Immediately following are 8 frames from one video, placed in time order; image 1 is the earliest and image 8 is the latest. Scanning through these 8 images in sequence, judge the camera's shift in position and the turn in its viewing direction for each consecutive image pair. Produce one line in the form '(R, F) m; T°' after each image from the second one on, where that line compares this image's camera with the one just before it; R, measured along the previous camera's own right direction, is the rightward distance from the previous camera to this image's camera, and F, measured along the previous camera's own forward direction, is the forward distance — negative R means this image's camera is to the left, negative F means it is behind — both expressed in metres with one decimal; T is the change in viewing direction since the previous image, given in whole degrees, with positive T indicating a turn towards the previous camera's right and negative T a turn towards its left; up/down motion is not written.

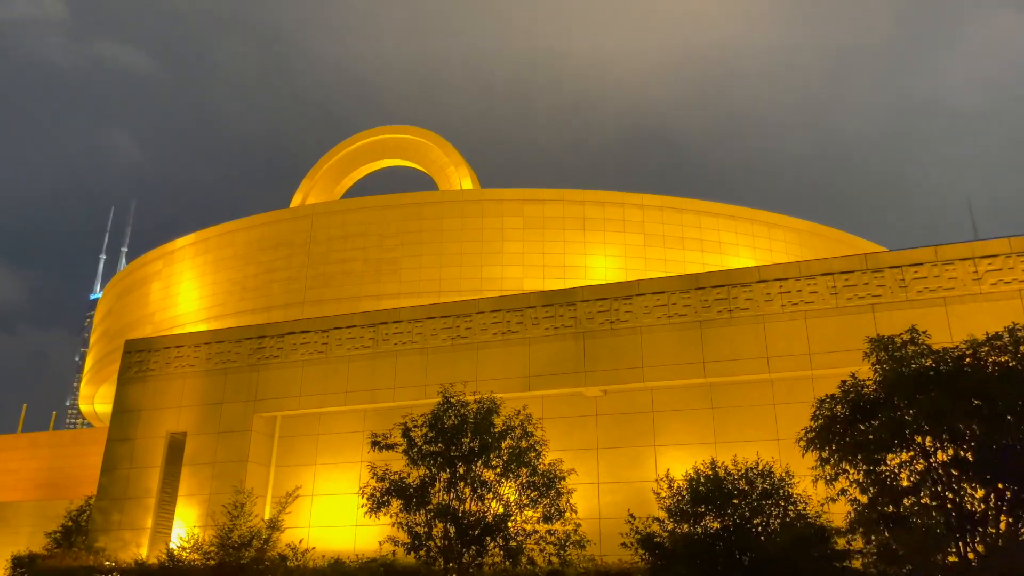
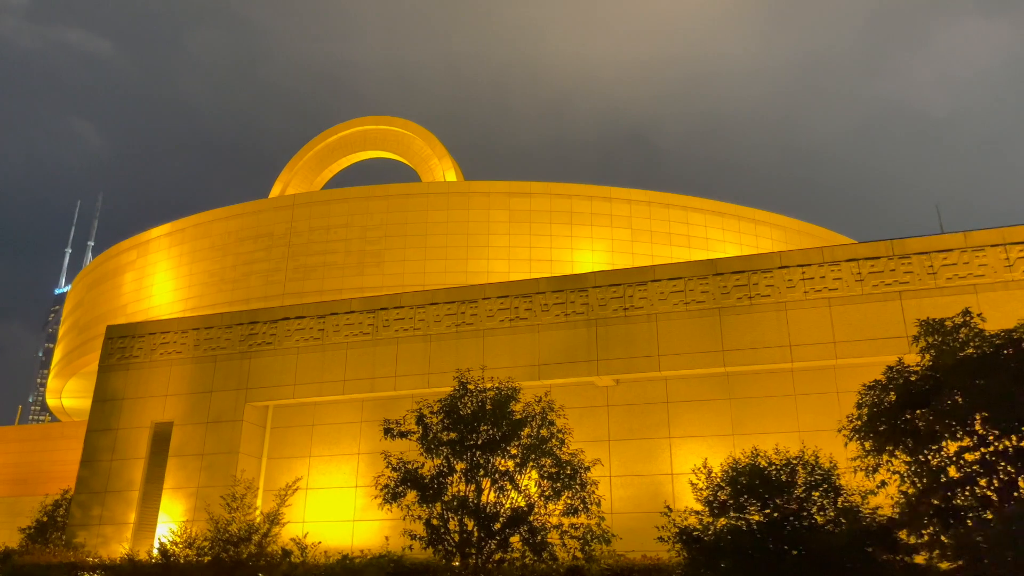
(-0.9, +0.9) m; +2°
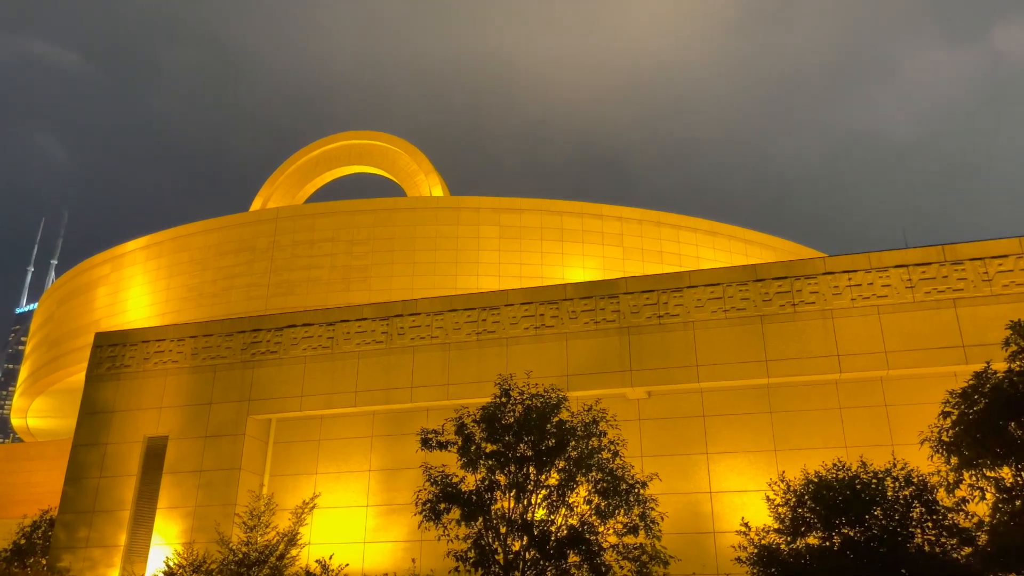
(-1.3, +1.1) m; +2°
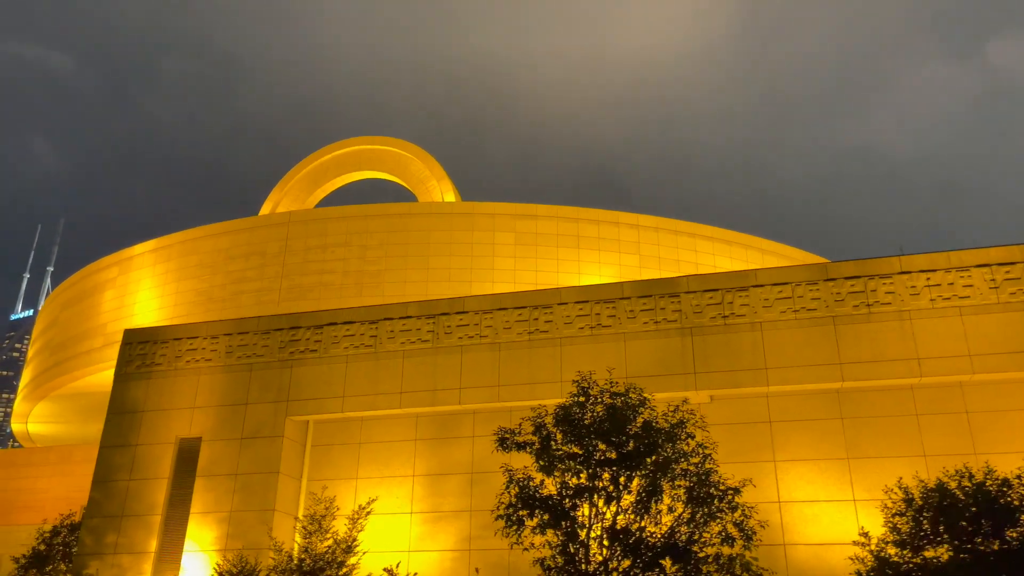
(-1.4, +0.9) m; 0°
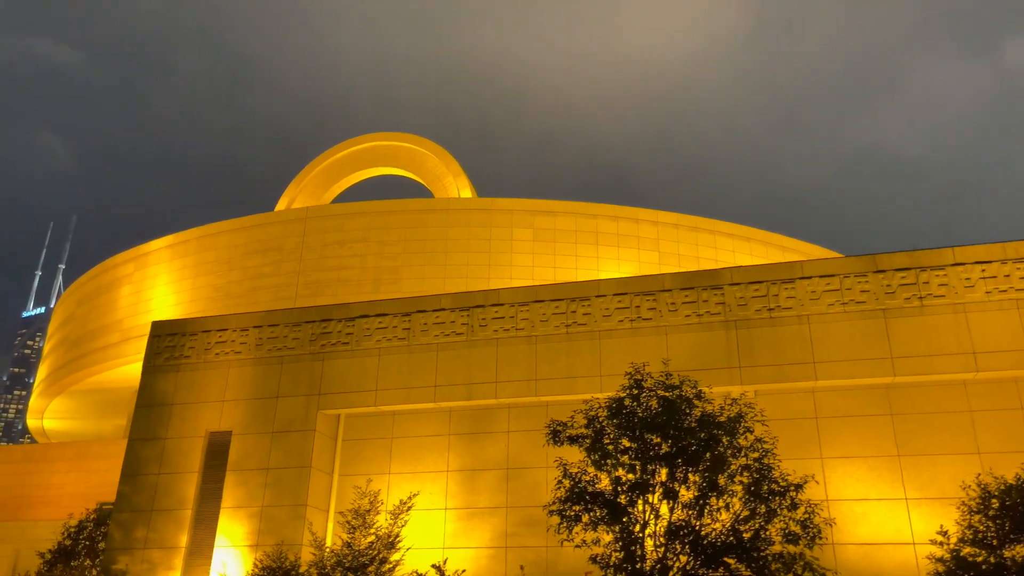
(-0.7, +0.4) m; -1°
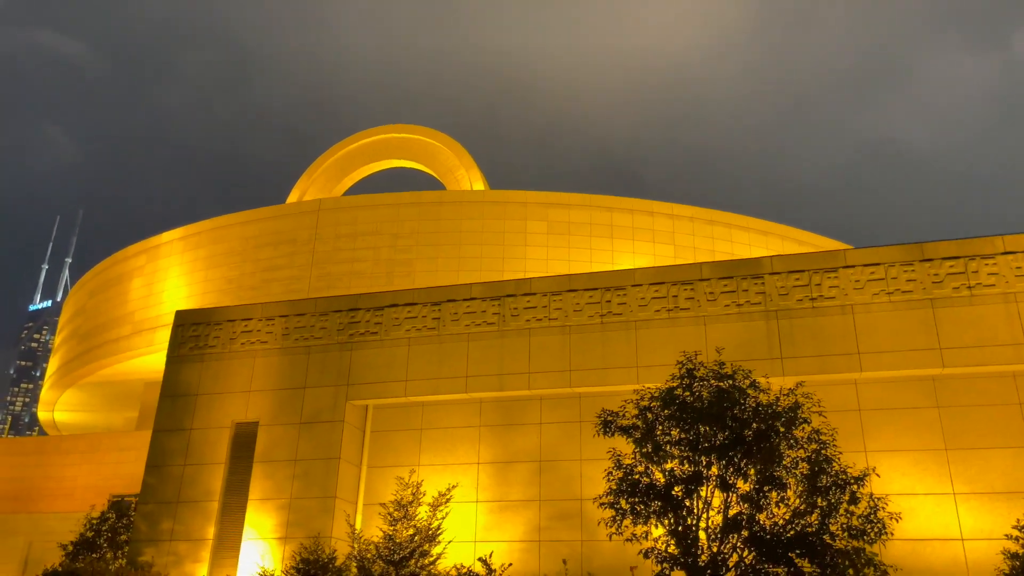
(-0.6, +0.4) m; 0°
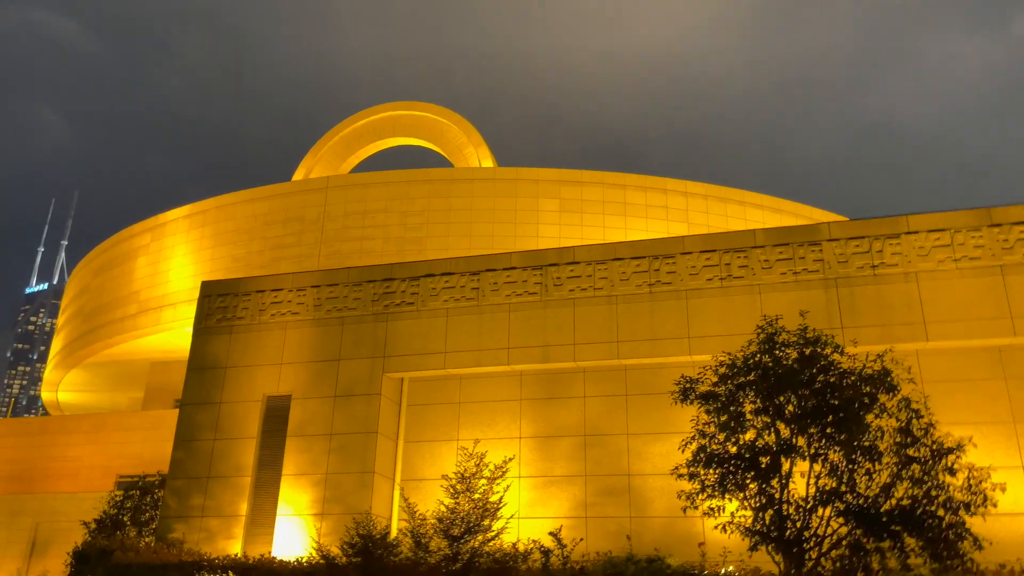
(-1.0, +0.7) m; 0°
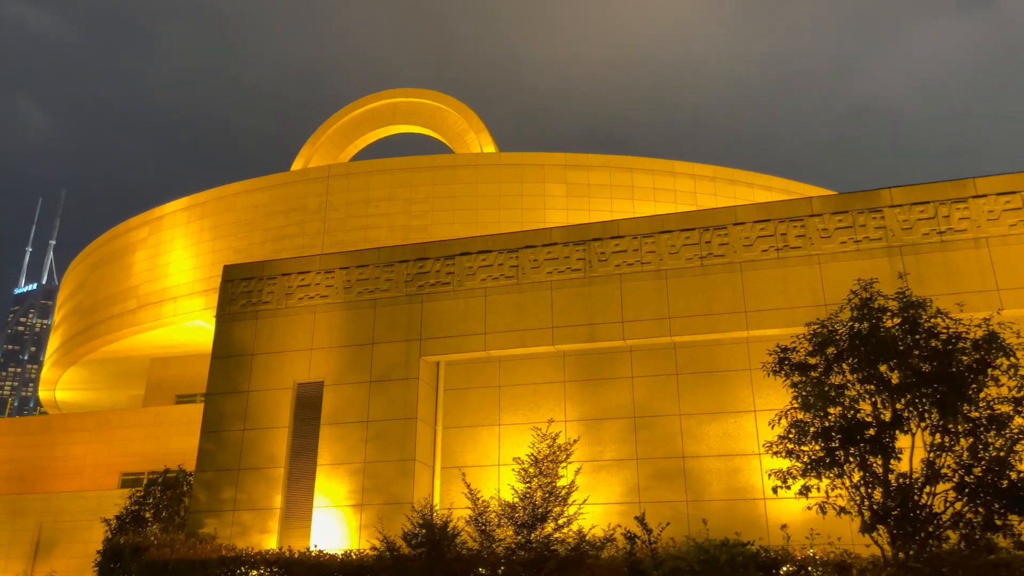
(-1.1, +0.9) m; +1°
